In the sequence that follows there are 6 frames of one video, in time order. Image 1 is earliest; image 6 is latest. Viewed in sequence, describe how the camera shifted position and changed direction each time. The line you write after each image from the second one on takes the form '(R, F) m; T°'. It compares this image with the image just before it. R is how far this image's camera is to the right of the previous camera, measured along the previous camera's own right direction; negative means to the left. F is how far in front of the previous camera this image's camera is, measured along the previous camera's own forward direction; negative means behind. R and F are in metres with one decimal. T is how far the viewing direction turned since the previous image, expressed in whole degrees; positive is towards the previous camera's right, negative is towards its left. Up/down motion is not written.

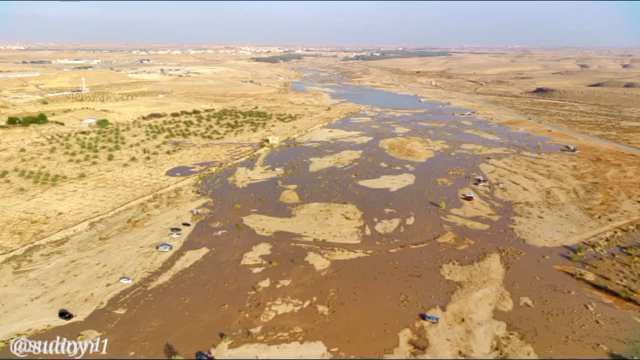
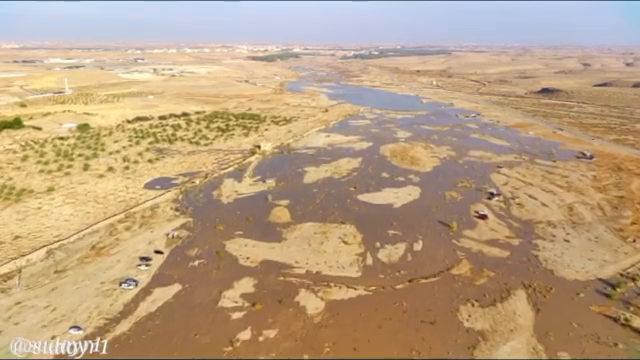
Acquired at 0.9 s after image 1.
(+0.2, +2.8) m; 0°
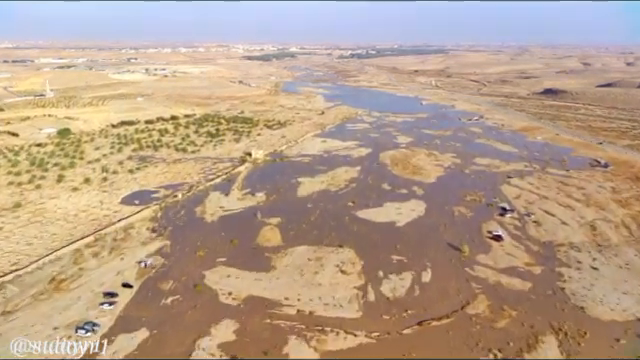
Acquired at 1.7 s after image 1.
(+0.1, +2.4) m; 0°
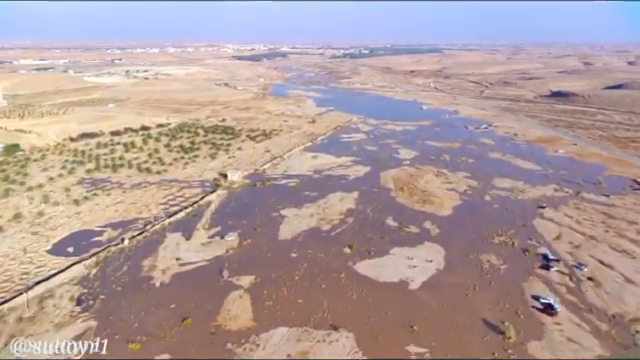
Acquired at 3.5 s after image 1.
(+0.2, +5.3) m; +1°
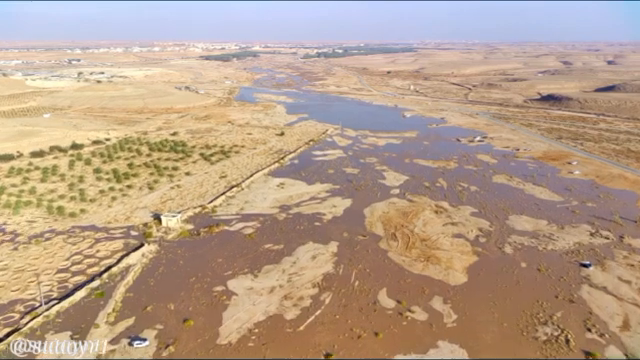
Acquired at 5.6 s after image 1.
(+0.4, +6.5) m; +3°
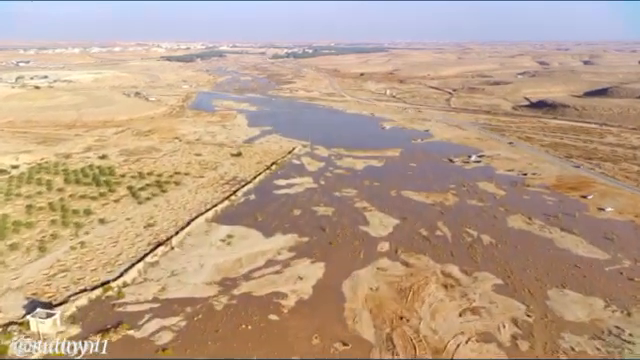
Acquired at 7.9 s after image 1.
(+0.5, +6.9) m; +3°
